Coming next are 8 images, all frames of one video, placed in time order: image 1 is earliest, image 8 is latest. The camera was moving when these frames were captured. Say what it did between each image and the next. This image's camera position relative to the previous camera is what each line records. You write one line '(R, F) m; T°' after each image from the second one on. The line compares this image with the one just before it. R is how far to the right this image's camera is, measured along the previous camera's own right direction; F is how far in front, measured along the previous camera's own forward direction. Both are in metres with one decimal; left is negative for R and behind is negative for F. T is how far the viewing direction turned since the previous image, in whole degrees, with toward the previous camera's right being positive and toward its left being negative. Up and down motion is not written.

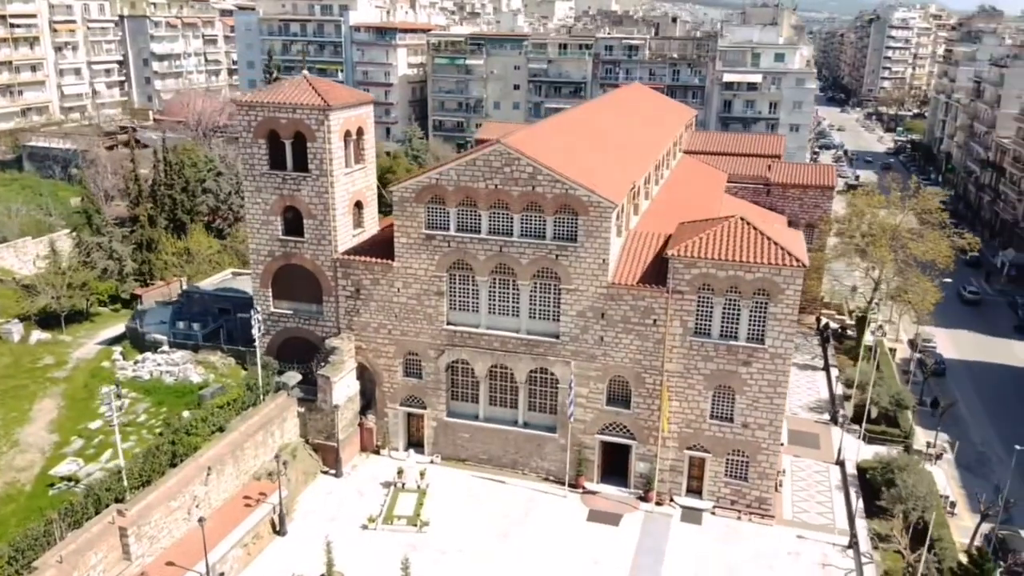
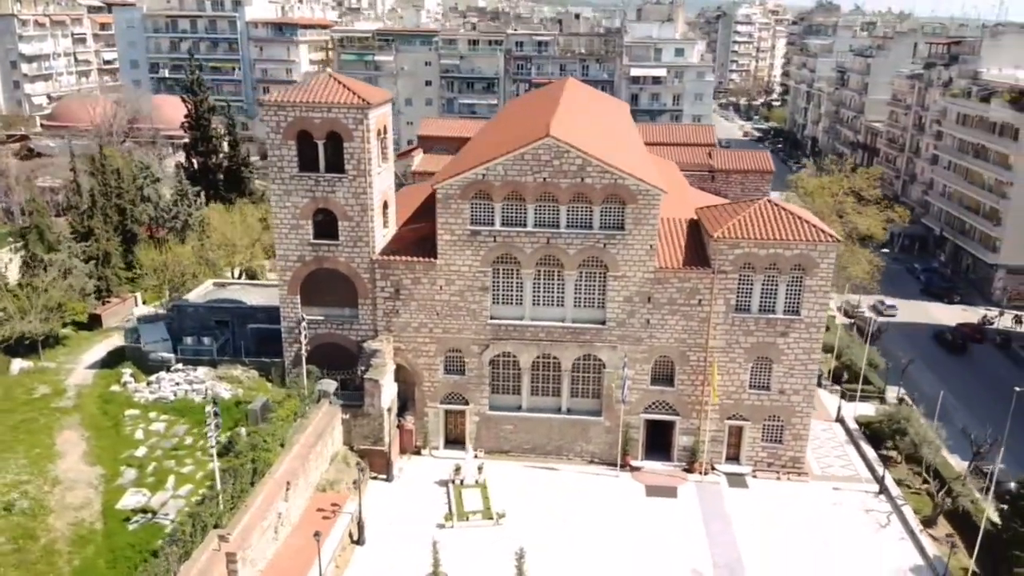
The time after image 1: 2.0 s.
(-7.8, +0.2) m; +11°
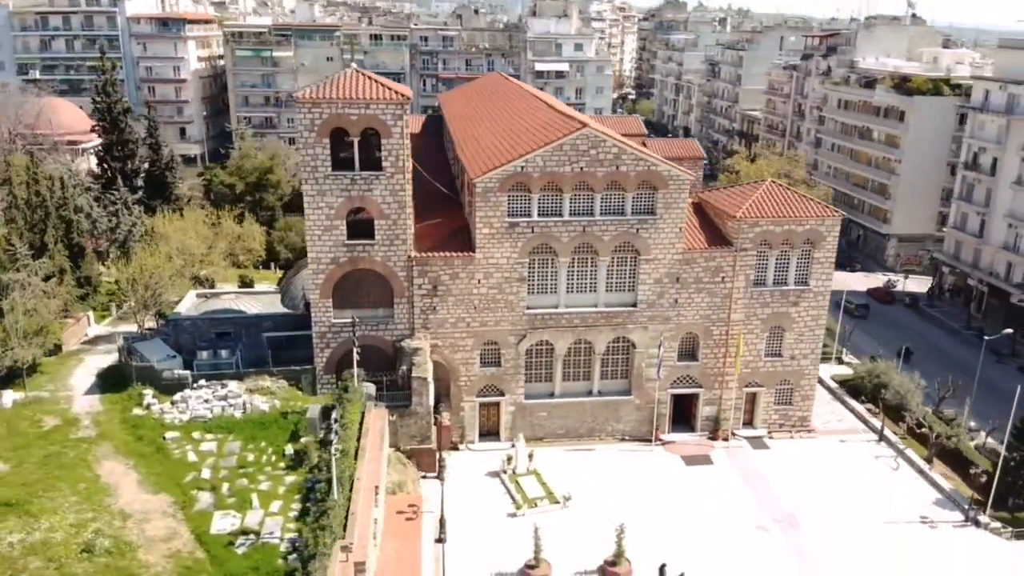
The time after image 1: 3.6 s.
(-7.9, +0.3) m; +11°
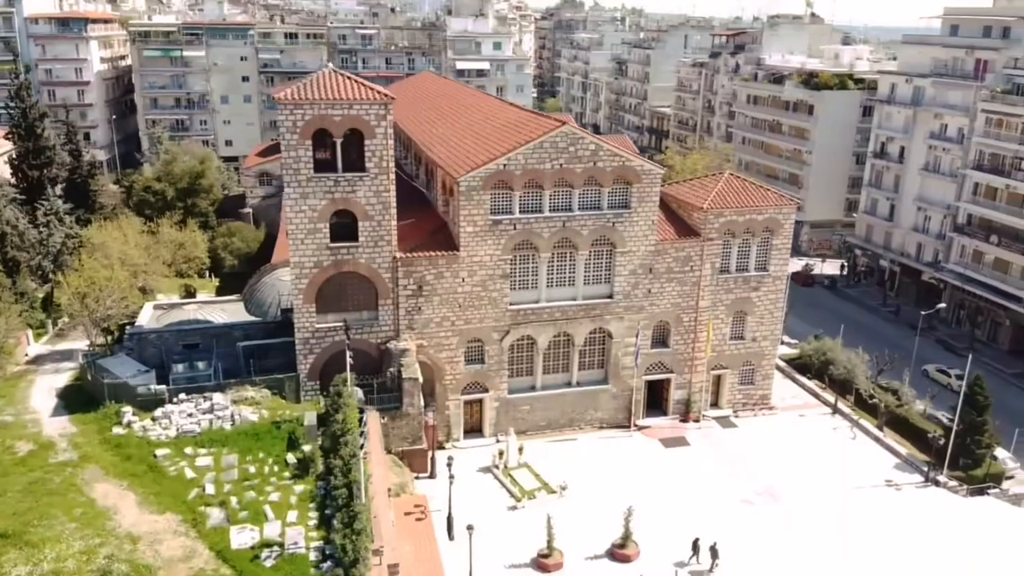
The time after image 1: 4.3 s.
(-3.7, -0.2) m; +8°
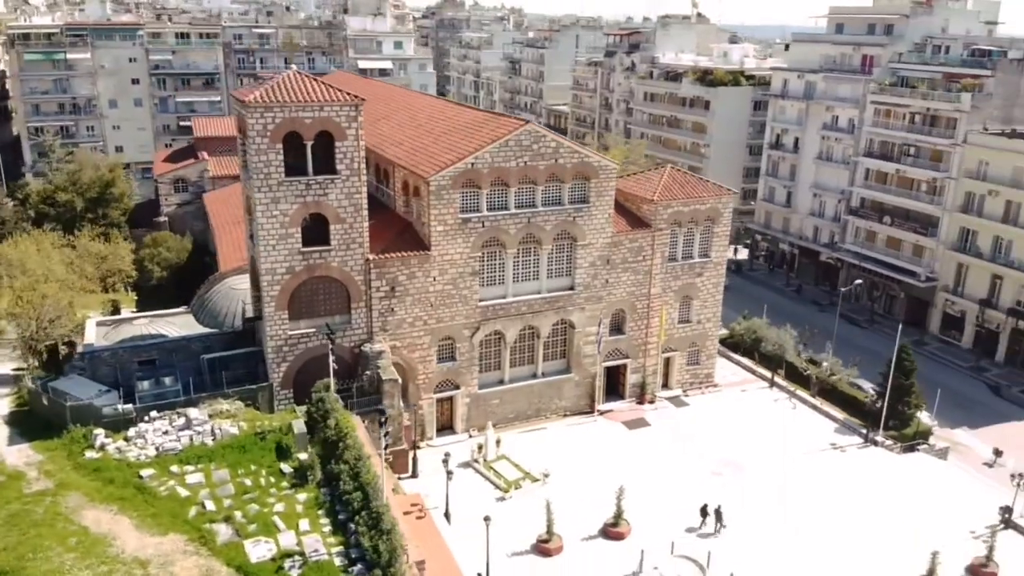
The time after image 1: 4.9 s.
(-3.9, -0.4) m; +9°
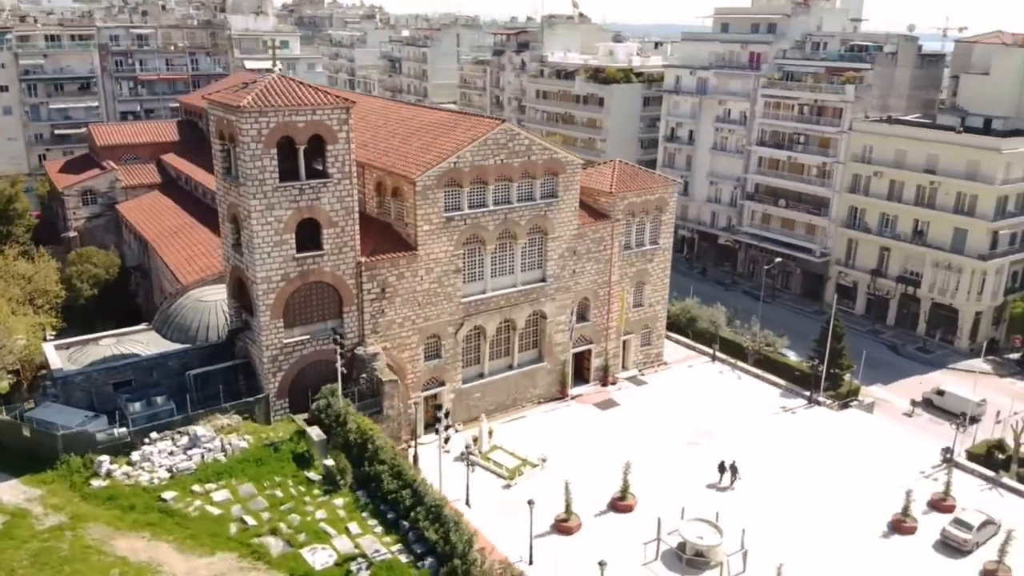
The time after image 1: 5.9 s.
(-5.6, -0.5) m; +10°
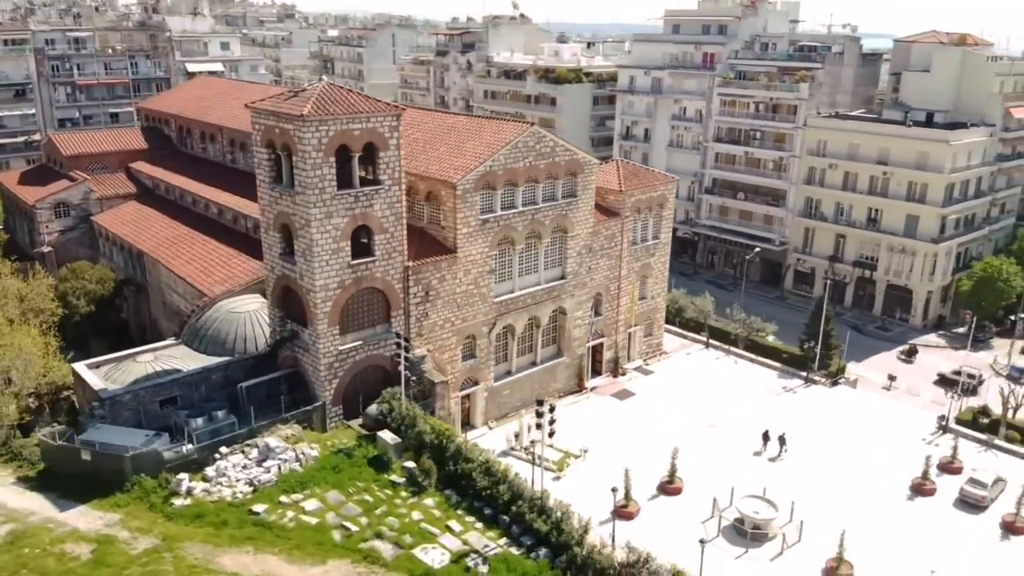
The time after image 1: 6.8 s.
(-5.8, -0.6) m; +7°
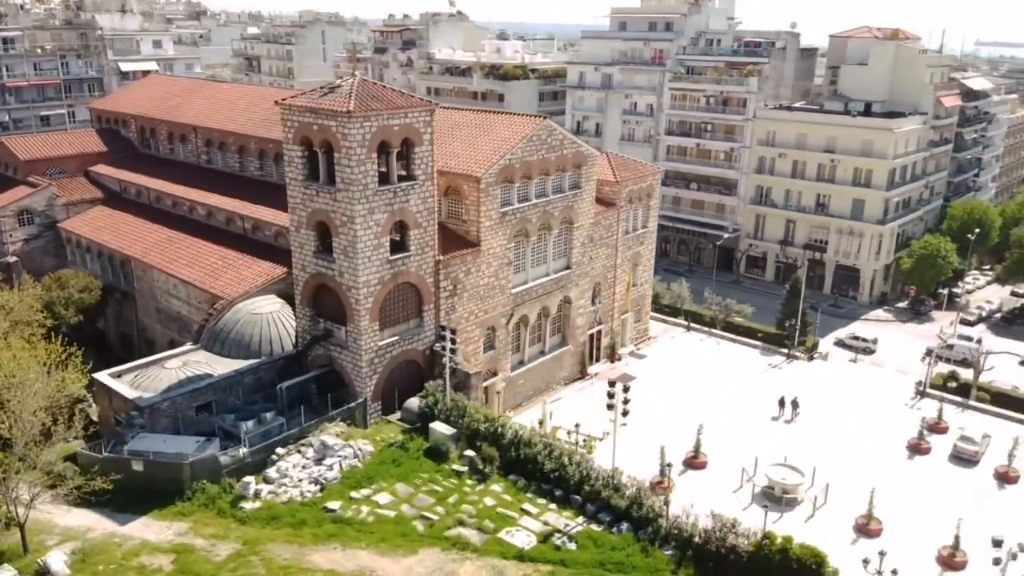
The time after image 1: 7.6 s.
(-5.1, -0.4) m; +7°
